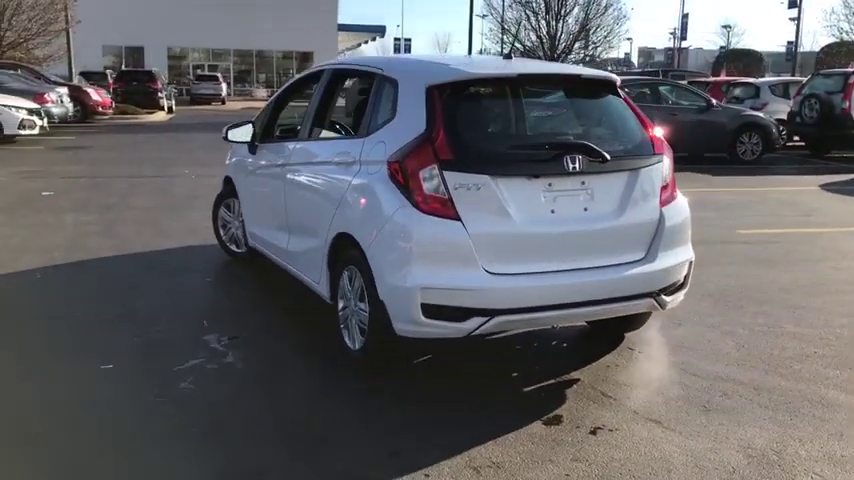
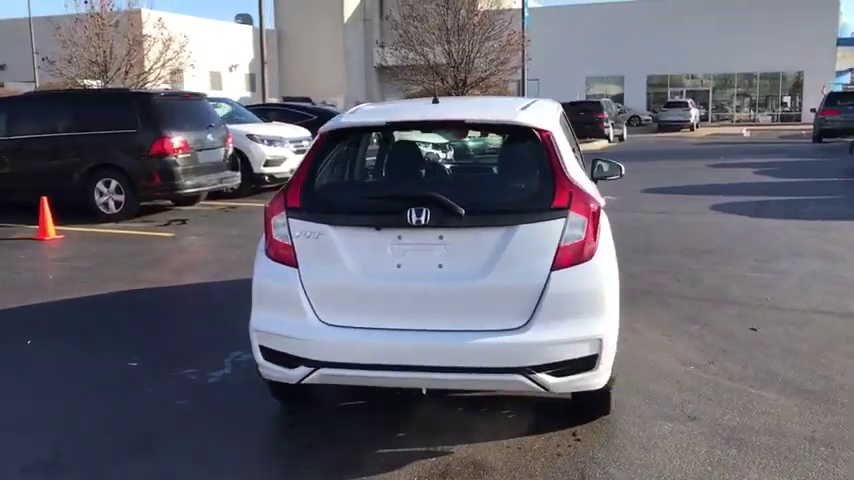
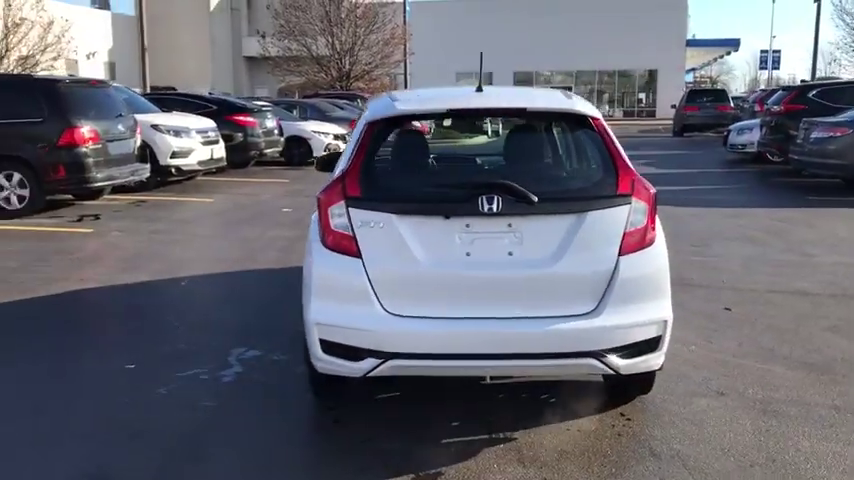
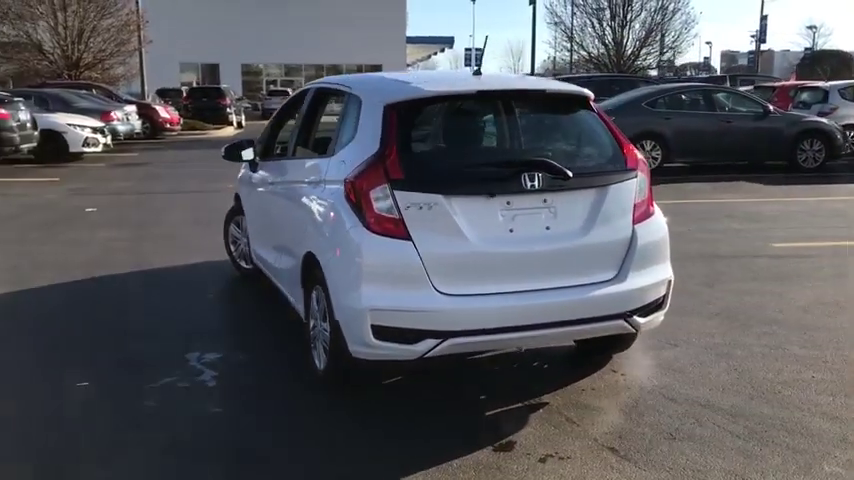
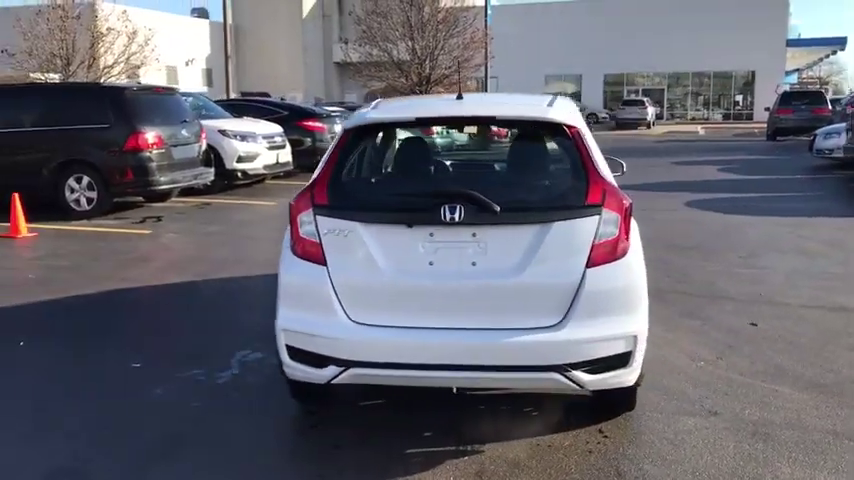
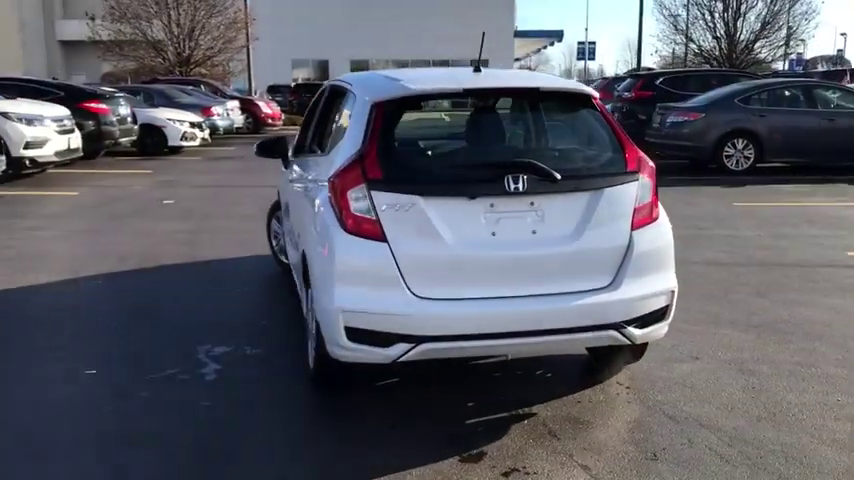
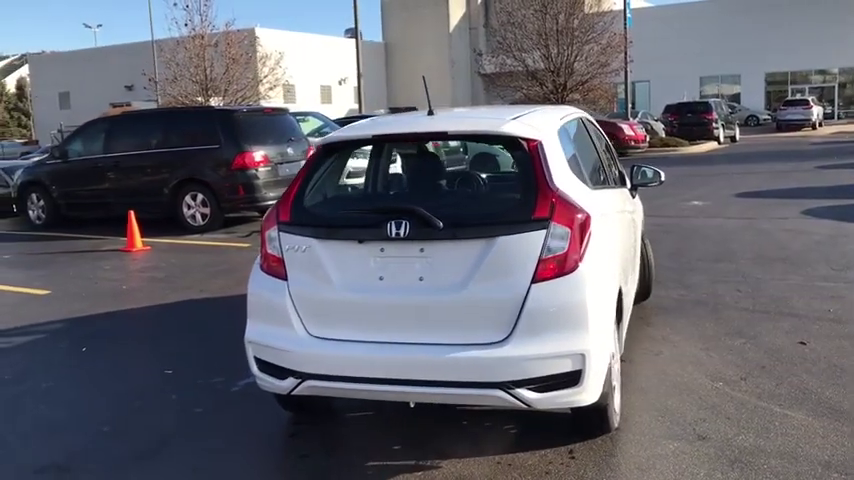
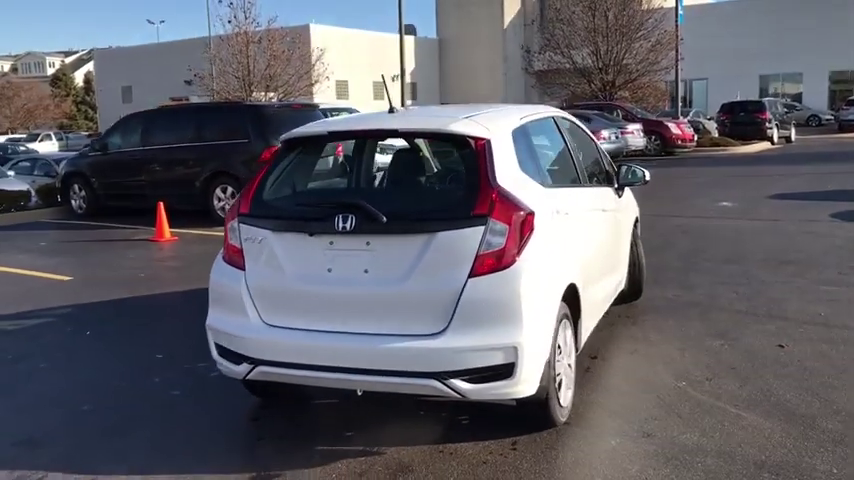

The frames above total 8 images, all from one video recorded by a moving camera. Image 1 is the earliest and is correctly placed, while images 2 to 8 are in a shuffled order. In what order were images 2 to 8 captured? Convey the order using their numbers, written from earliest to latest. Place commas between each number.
4, 6, 3, 5, 2, 7, 8
